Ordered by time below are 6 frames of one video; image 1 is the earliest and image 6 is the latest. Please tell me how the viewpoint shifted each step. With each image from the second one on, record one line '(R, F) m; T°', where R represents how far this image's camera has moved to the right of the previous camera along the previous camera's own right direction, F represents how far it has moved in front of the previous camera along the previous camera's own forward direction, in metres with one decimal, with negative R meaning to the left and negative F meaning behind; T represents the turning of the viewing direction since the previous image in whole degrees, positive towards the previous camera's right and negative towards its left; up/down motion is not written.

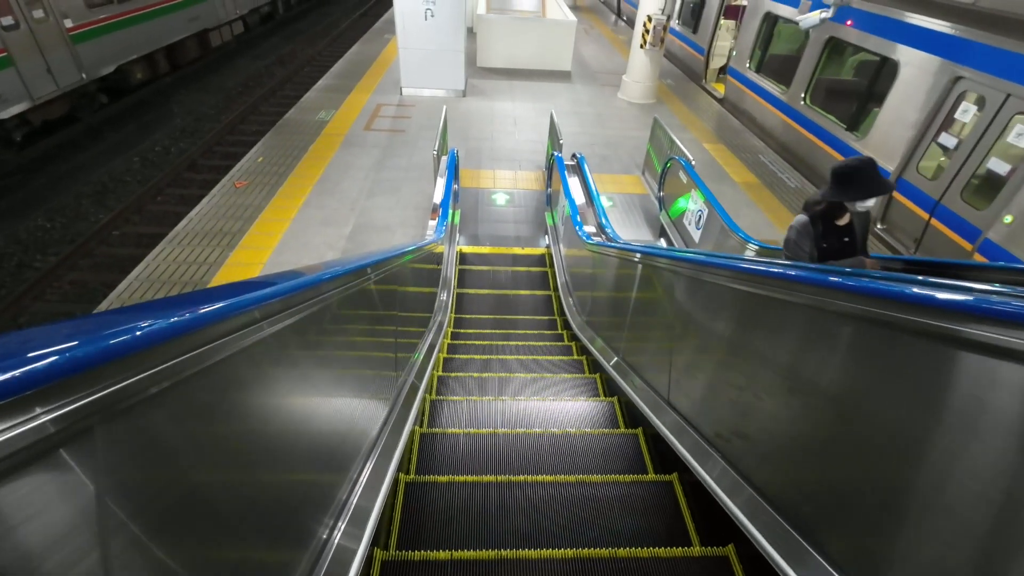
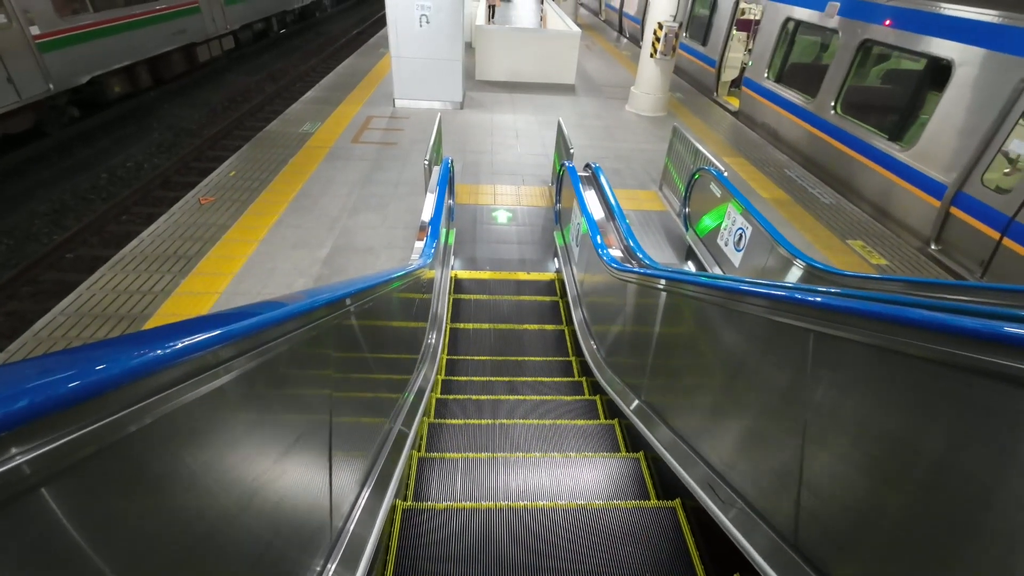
(0.0, +0.7) m; 0°
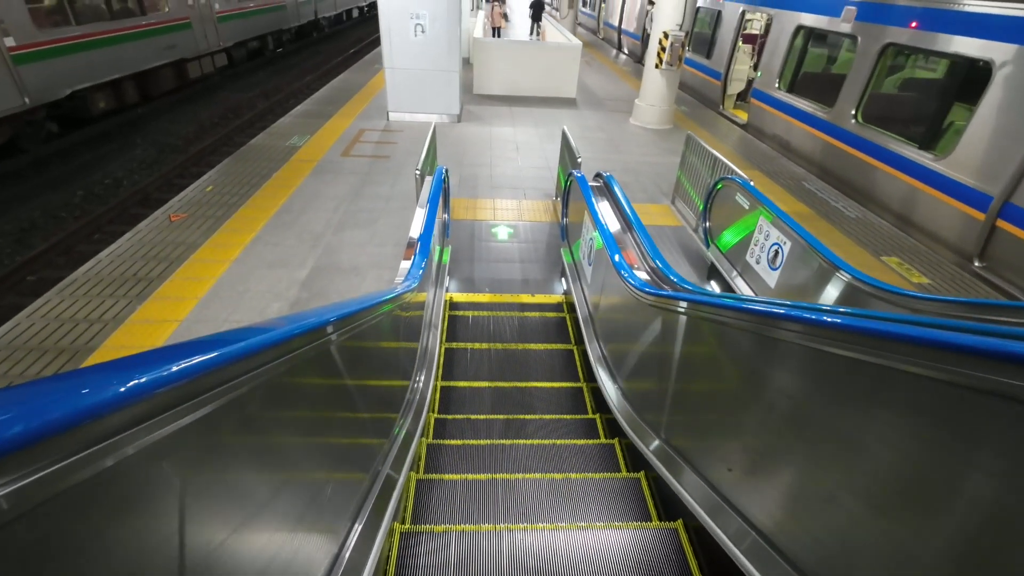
(0.0, +0.4) m; 0°
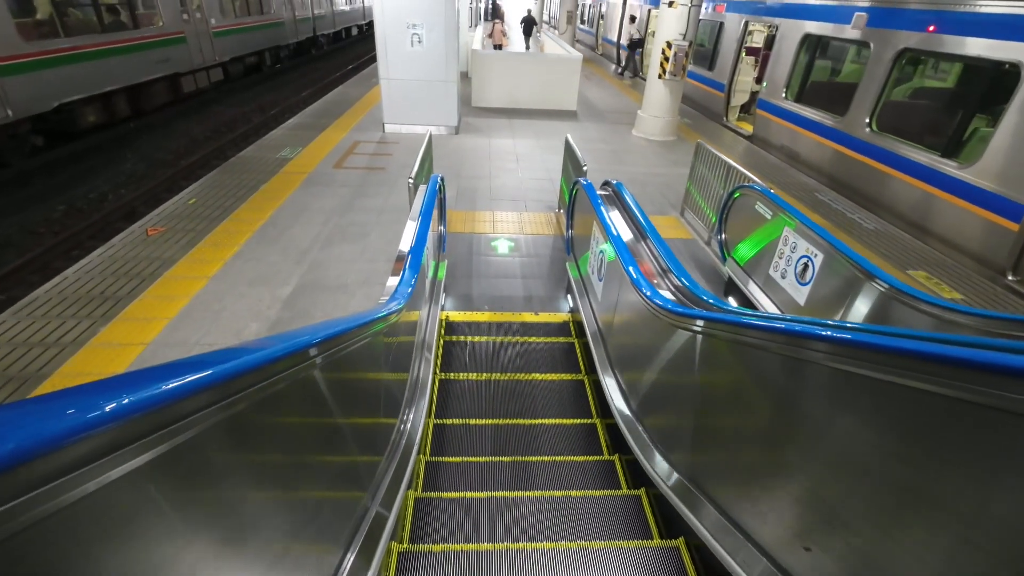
(0.0, +0.3) m; 0°
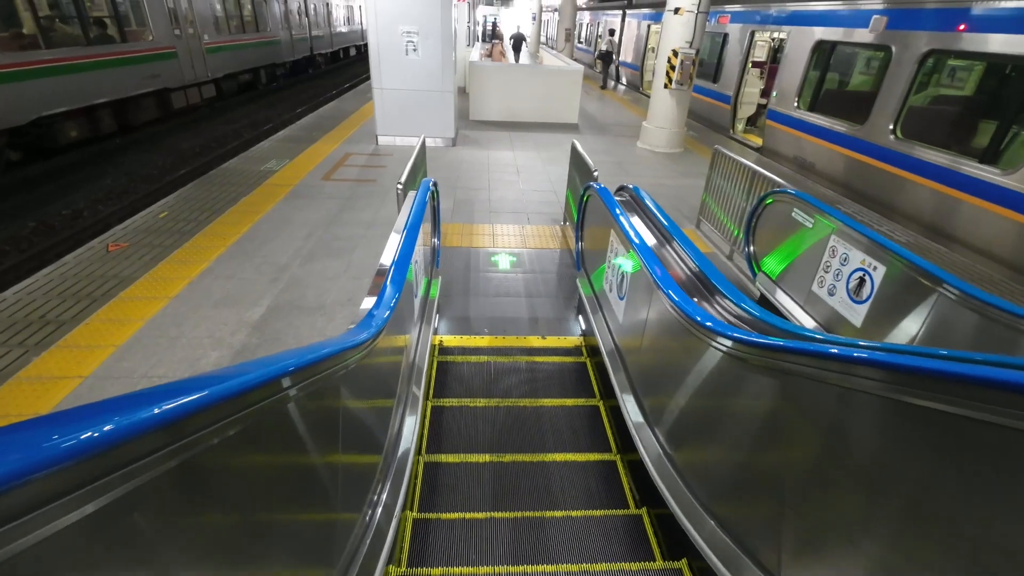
(0.0, +0.4) m; 0°
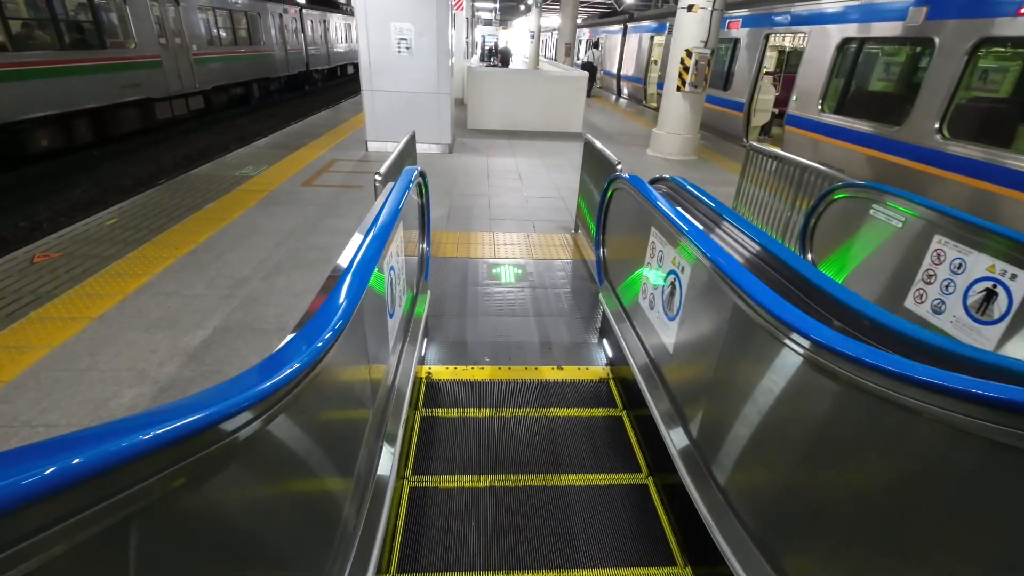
(0.0, +0.6) m; 0°
